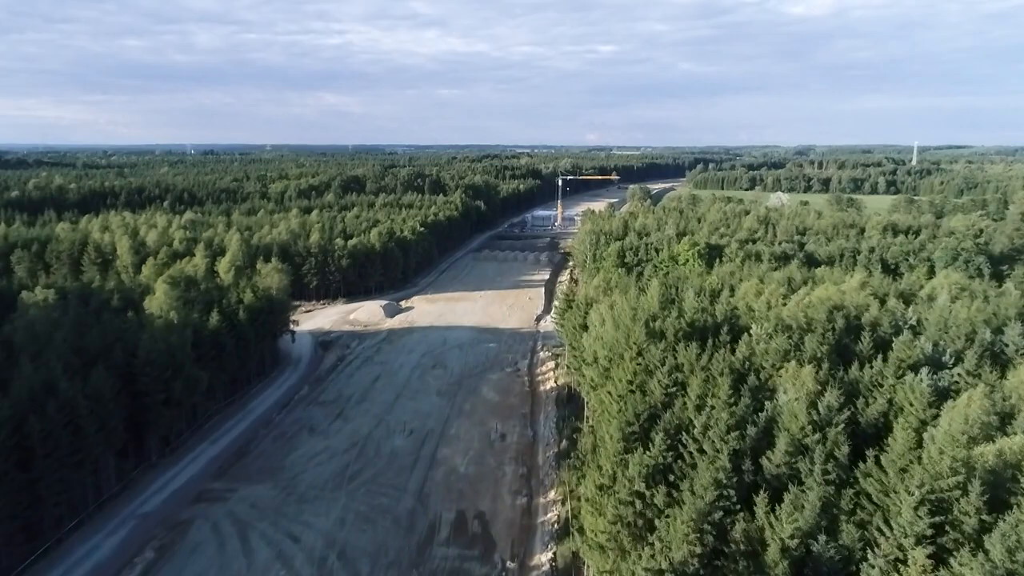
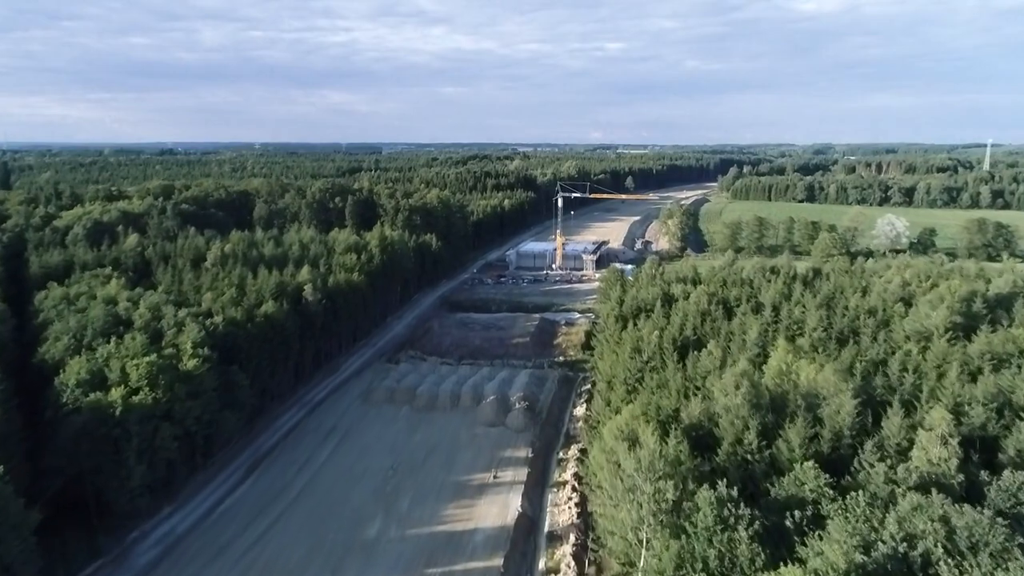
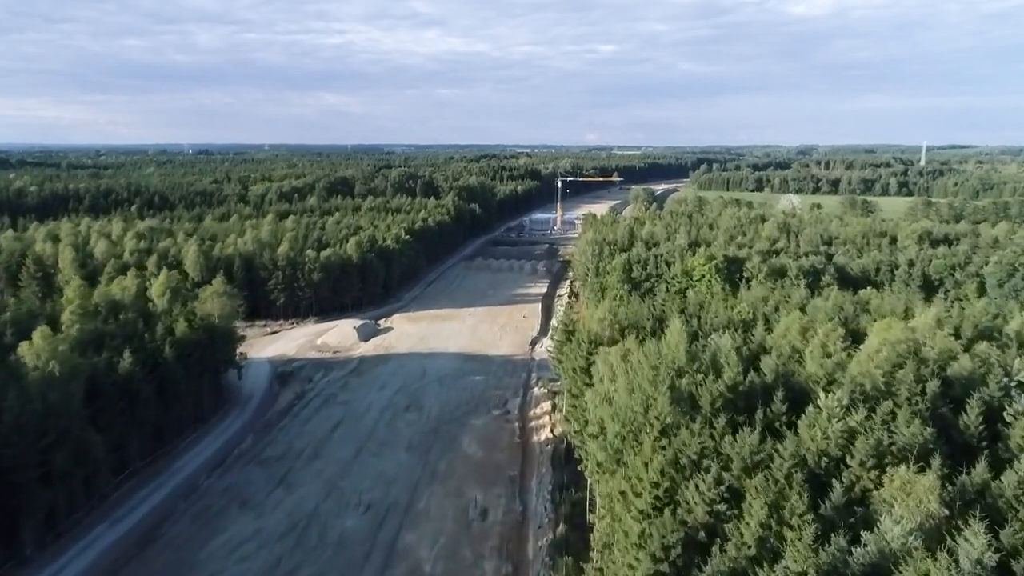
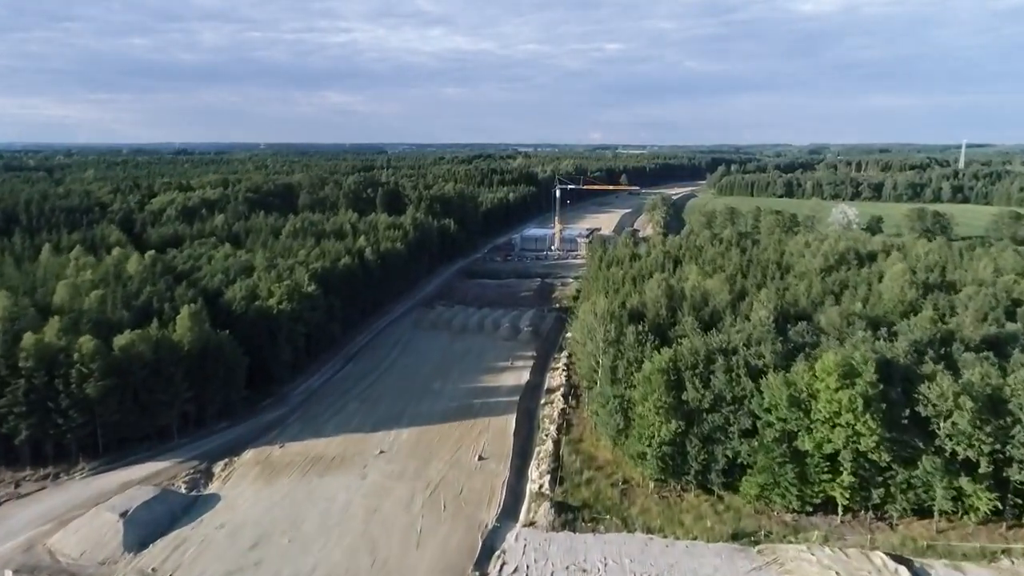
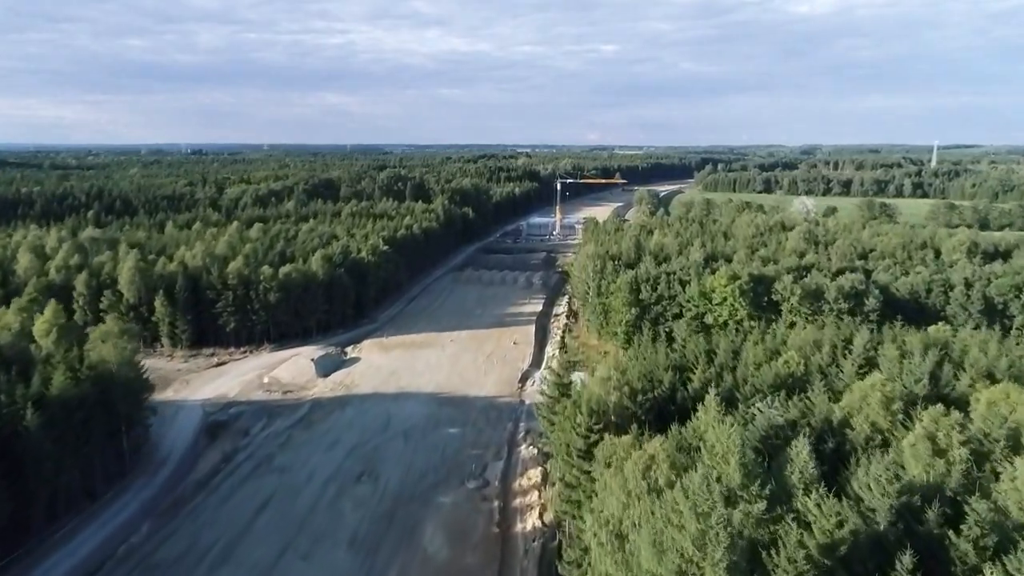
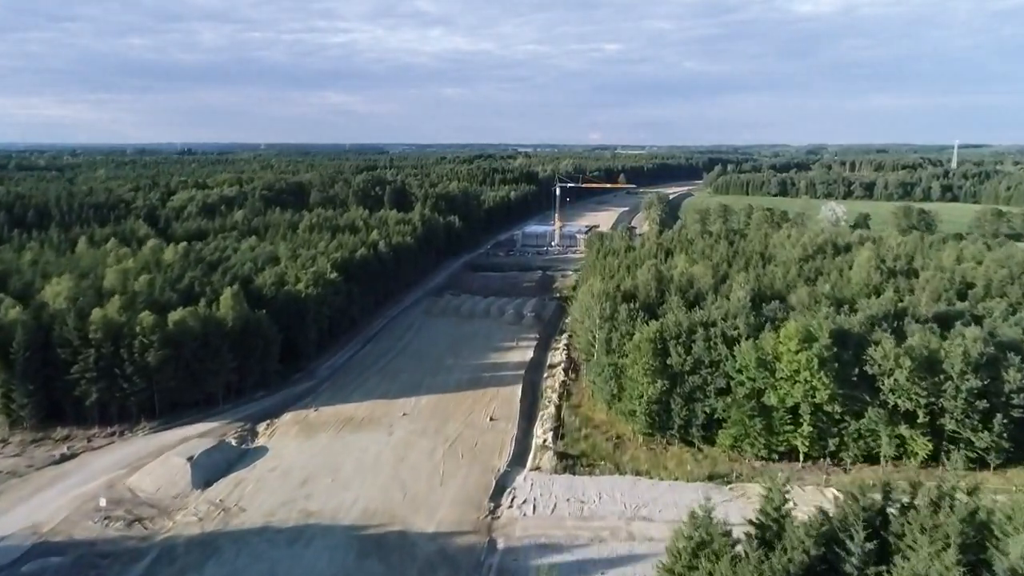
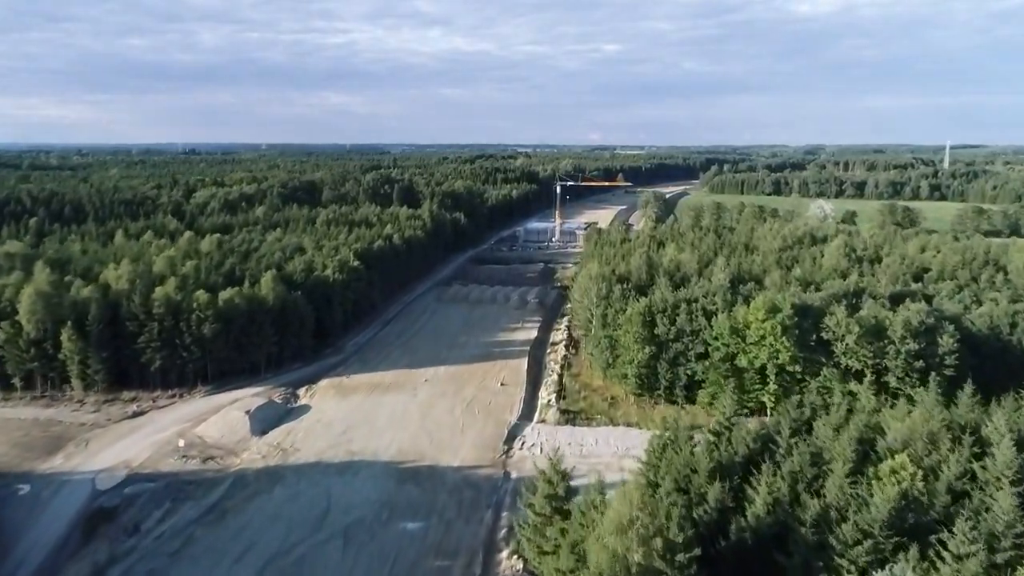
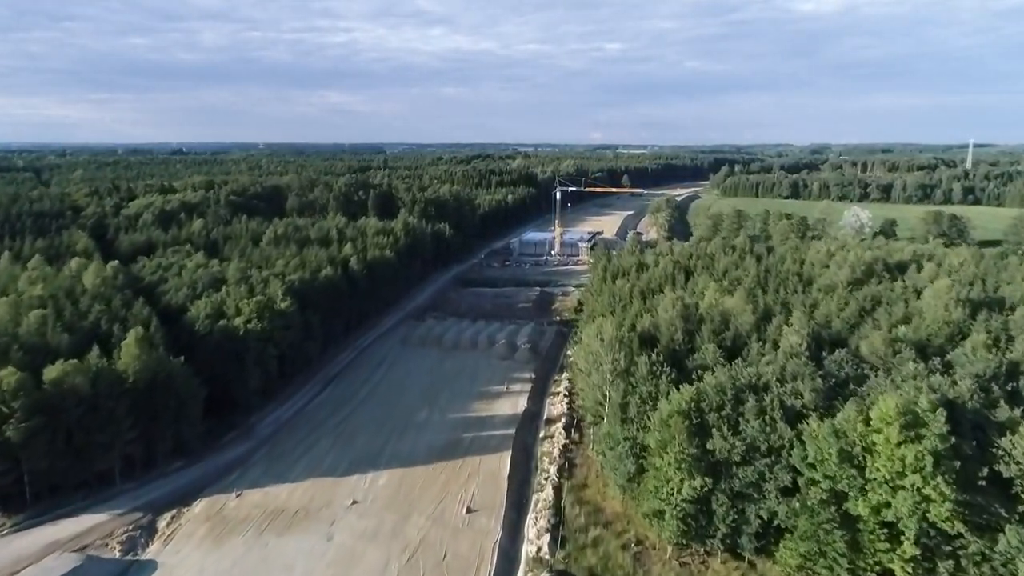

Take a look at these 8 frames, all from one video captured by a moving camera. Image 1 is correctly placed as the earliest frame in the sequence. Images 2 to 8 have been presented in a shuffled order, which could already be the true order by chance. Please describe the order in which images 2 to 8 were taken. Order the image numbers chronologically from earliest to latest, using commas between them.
3, 5, 7, 6, 4, 8, 2
